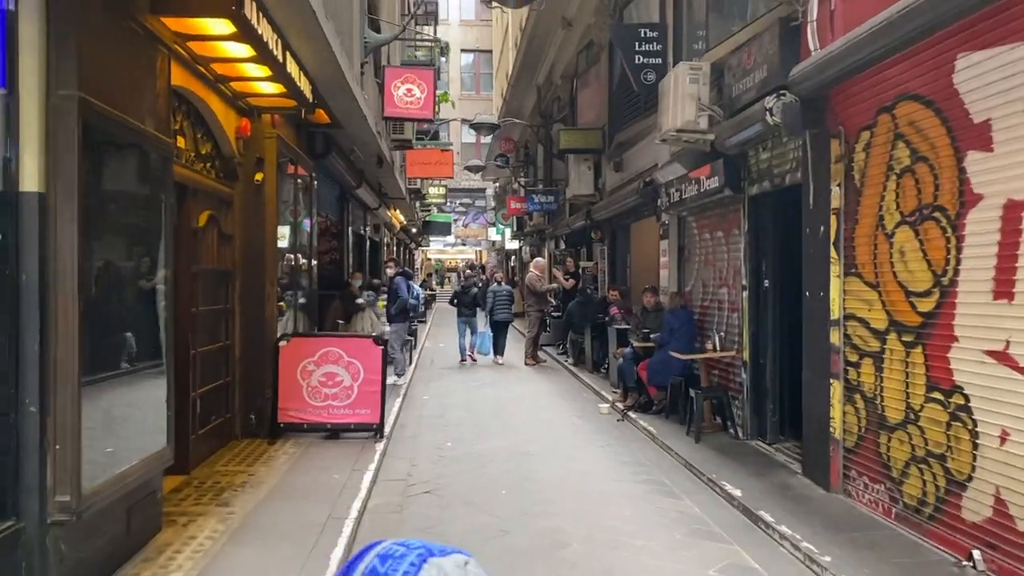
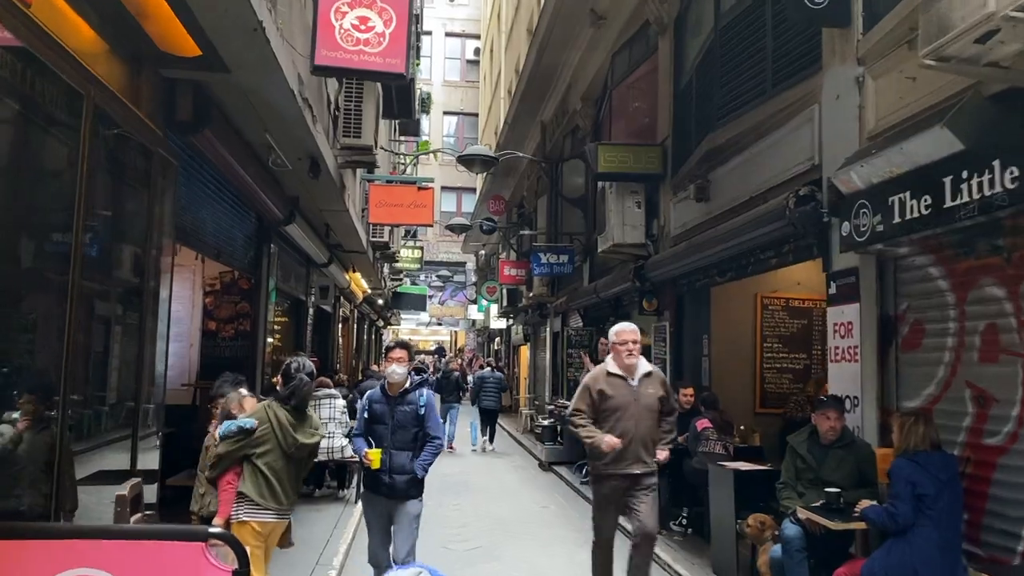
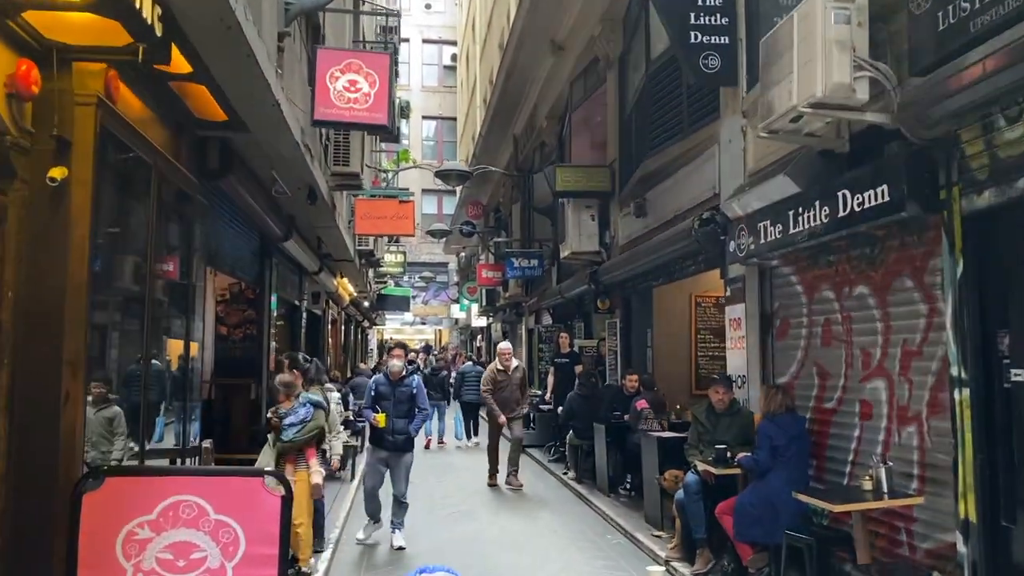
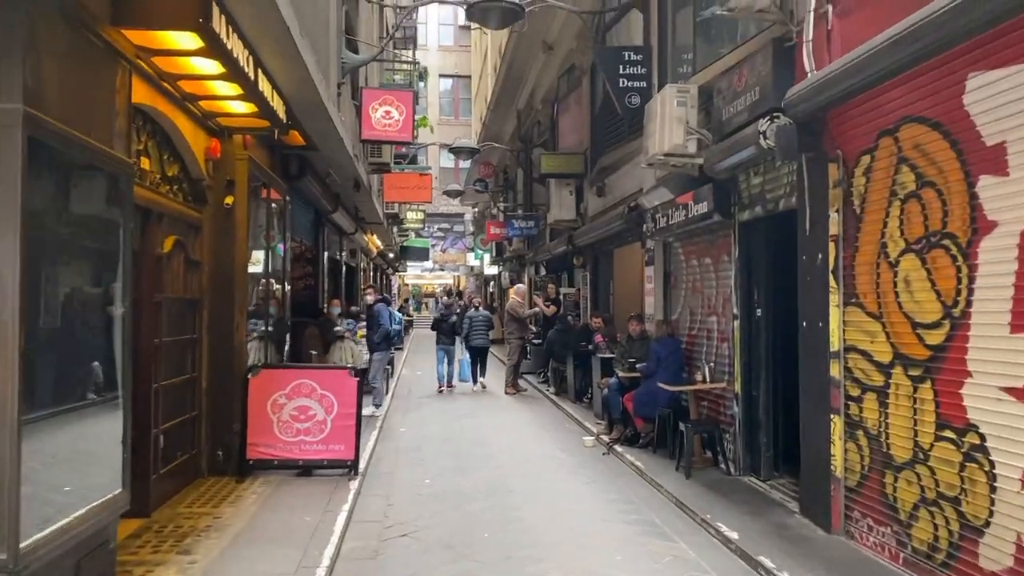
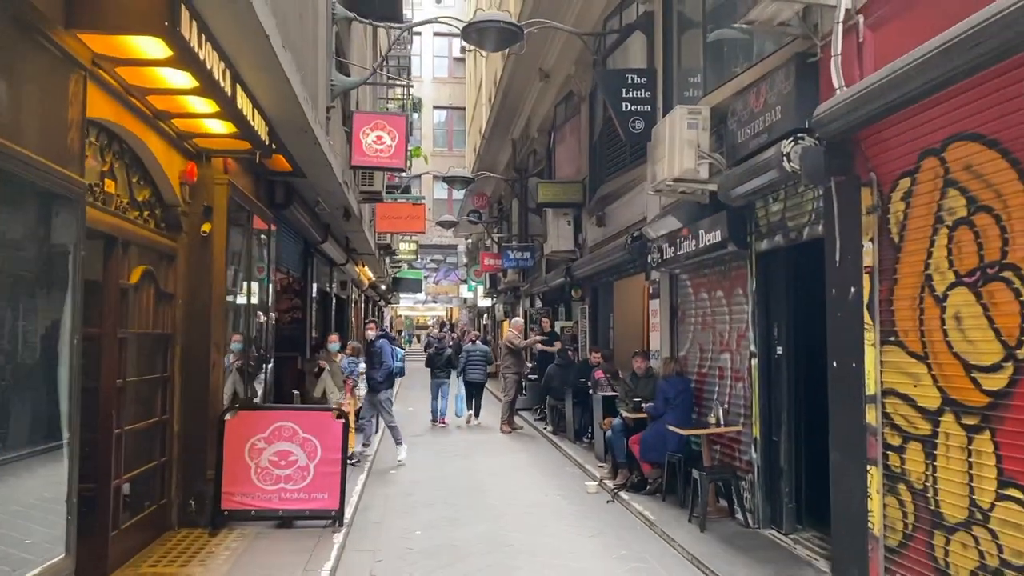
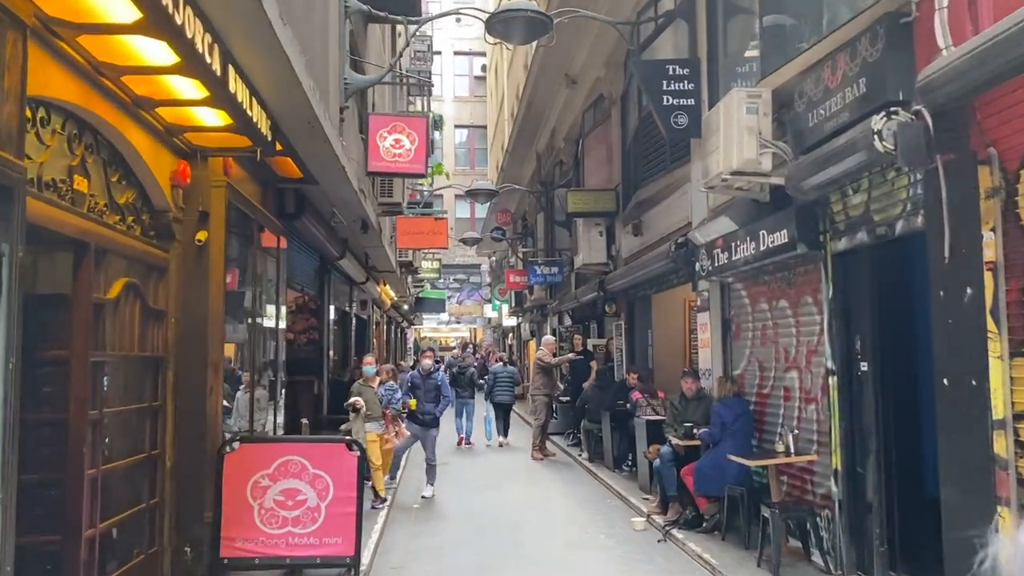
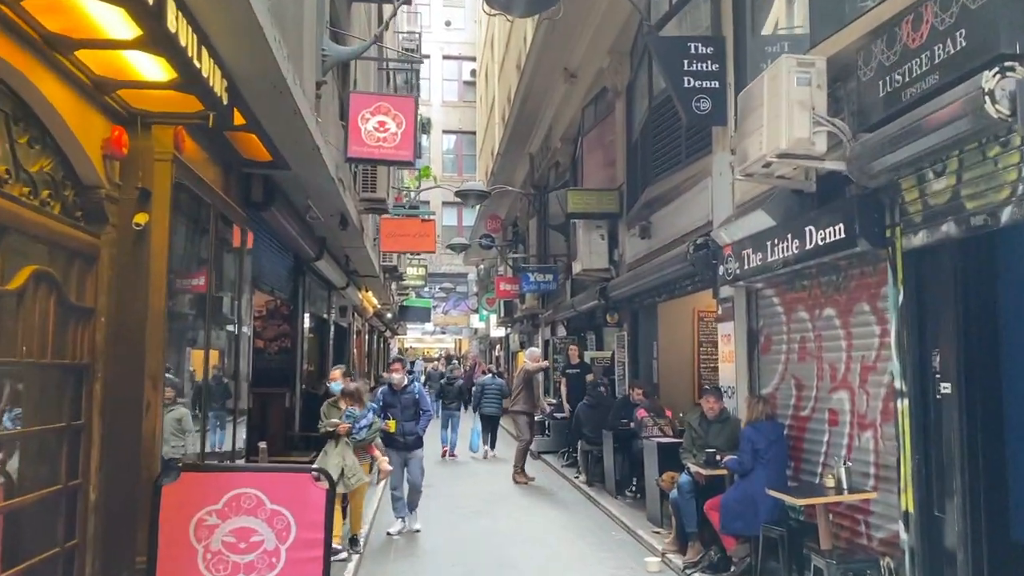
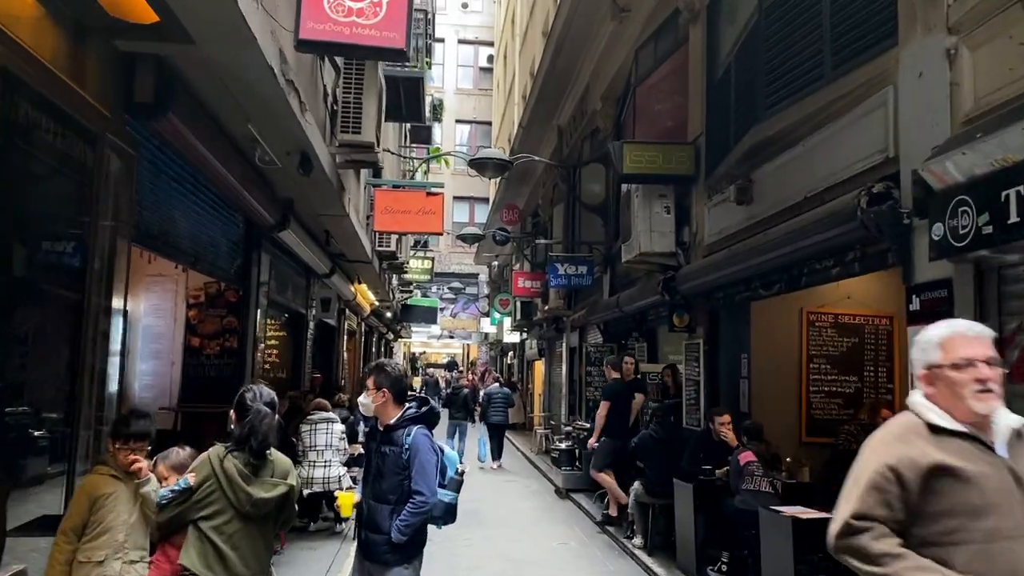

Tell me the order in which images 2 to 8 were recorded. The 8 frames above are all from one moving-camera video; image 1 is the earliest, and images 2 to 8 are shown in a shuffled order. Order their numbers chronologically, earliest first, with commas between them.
4, 5, 6, 7, 3, 2, 8
